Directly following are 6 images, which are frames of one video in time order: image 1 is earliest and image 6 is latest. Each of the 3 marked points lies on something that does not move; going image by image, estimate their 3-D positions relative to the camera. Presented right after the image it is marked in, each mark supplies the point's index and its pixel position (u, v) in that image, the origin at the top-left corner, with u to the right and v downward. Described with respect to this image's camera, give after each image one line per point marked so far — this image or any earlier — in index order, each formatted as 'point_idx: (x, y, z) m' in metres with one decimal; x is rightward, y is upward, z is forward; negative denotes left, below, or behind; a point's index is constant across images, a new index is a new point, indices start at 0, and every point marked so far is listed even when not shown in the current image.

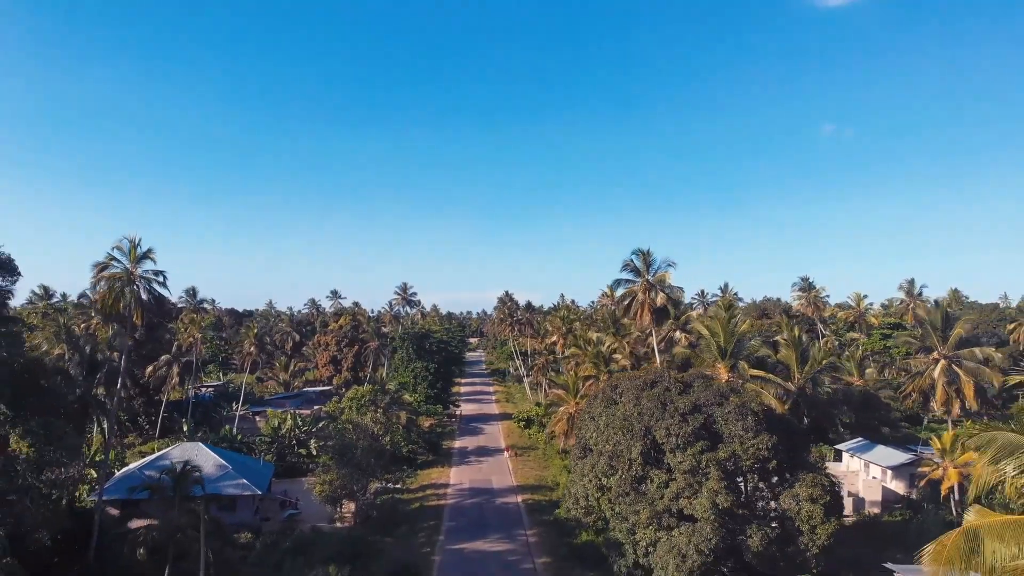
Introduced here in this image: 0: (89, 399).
0: (-13.7, -4.2, +17.8) m
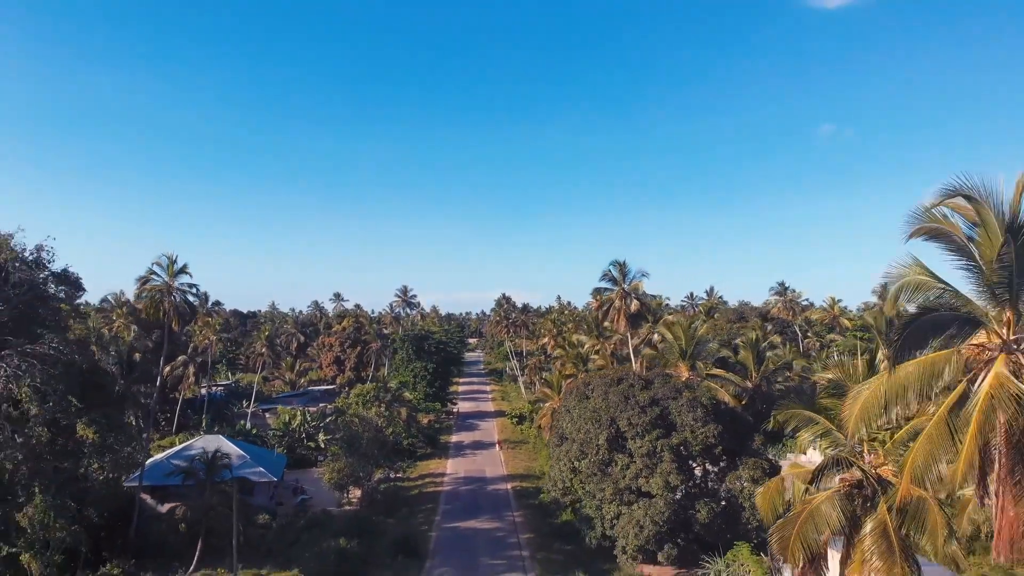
0: (-14.3, -4.6, +20.6) m
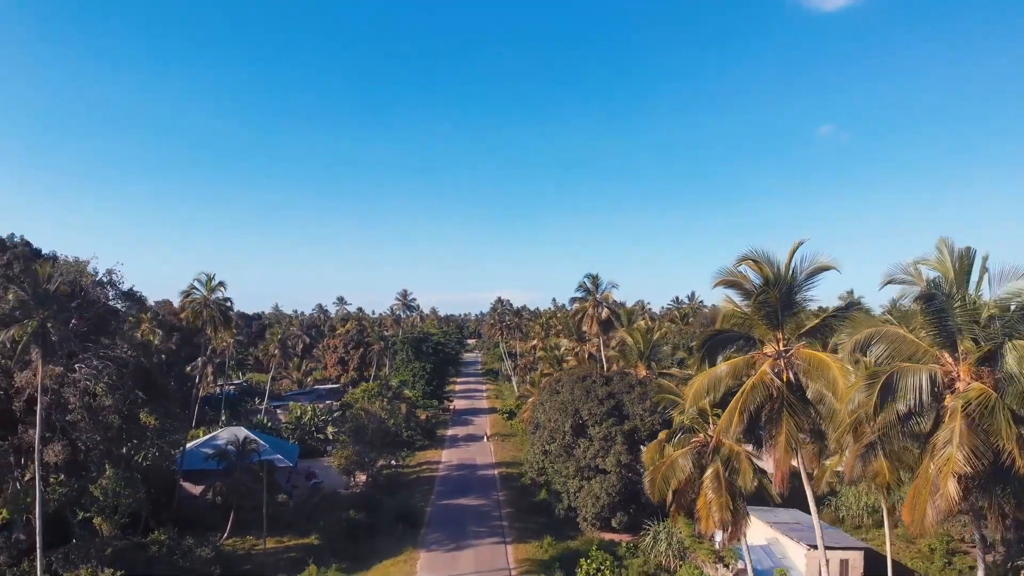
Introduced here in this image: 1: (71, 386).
0: (-15.1, -5.1, +24.6) m
1: (-15.1, -3.3, +18.8) m
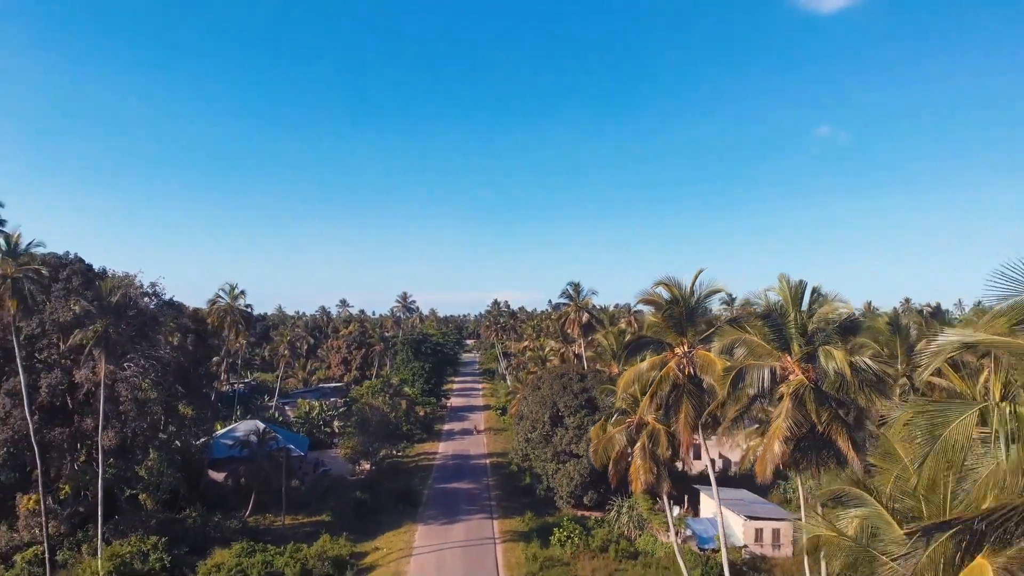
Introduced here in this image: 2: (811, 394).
0: (-15.8, -5.6, +28.0) m
1: (-15.8, -3.8, +22.3) m
2: (+6.1, -2.2, +11.2) m
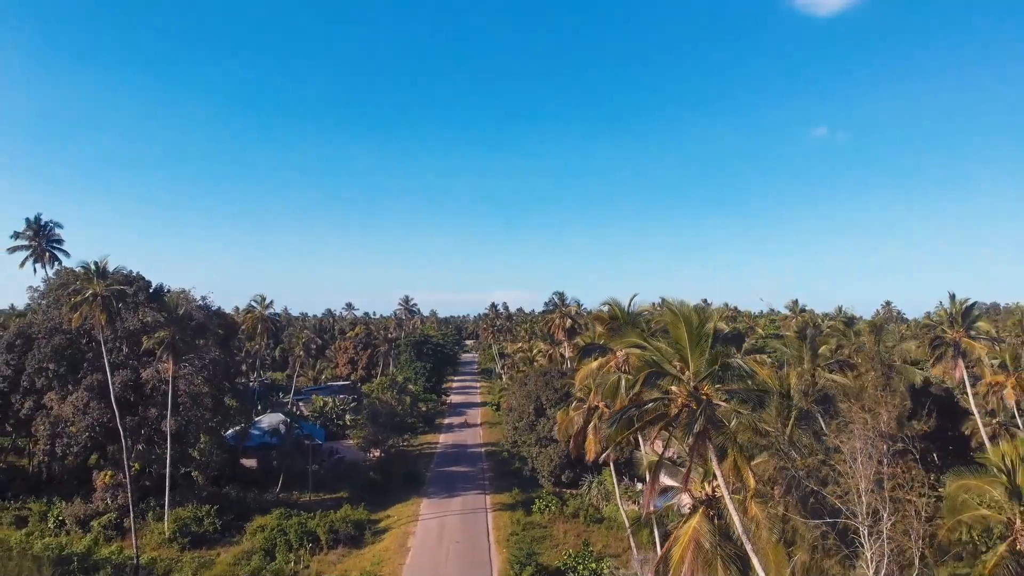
0: (-16.3, -6.3, +32.9) m
1: (-16.4, -4.5, +27.2) m
2: (+5.5, -2.8, +16.1) m
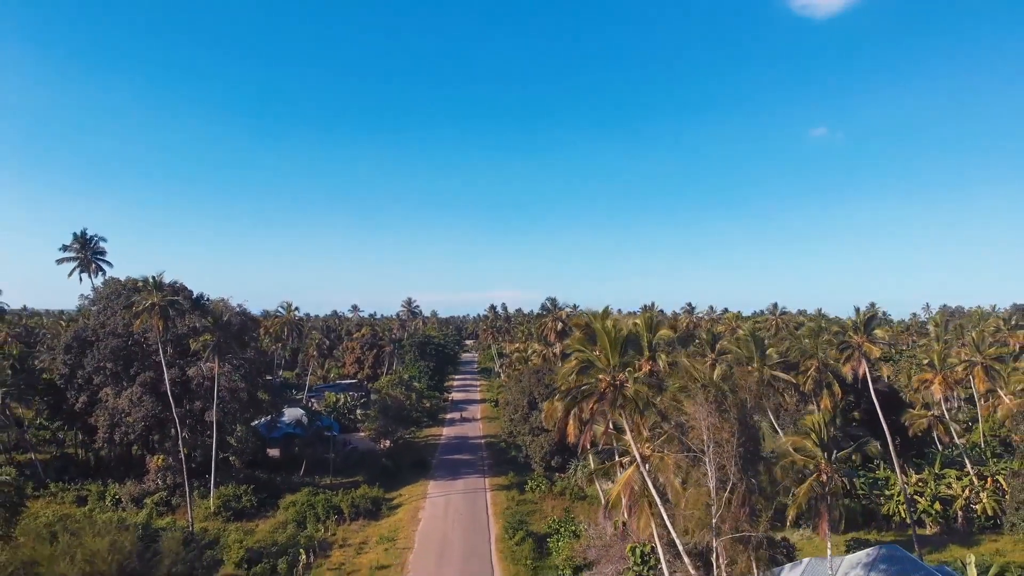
0: (-16.6, -6.8, +37.3) m
1: (-16.6, -5.0, +31.5) m
2: (+5.3, -3.4, +20.4) m
